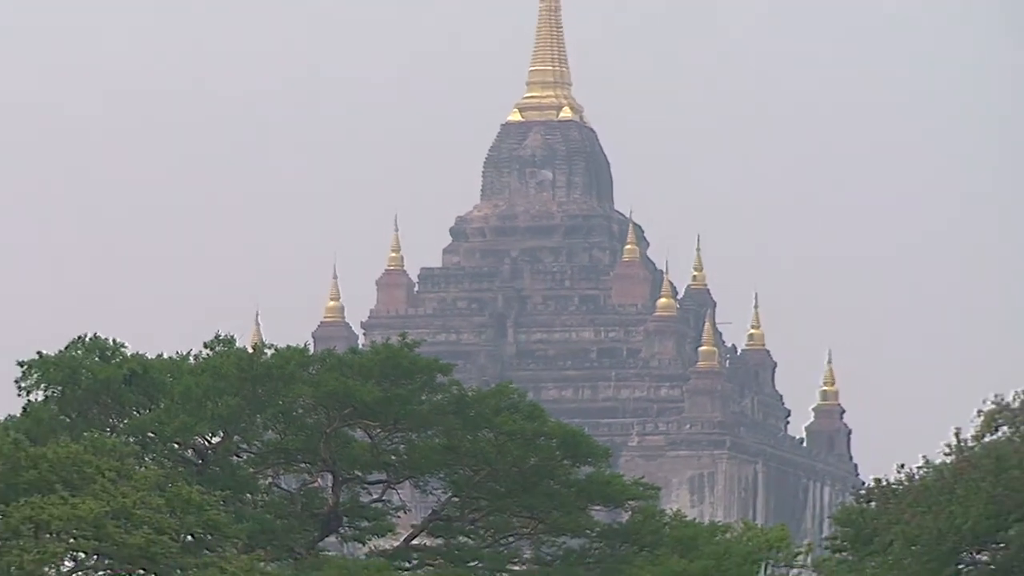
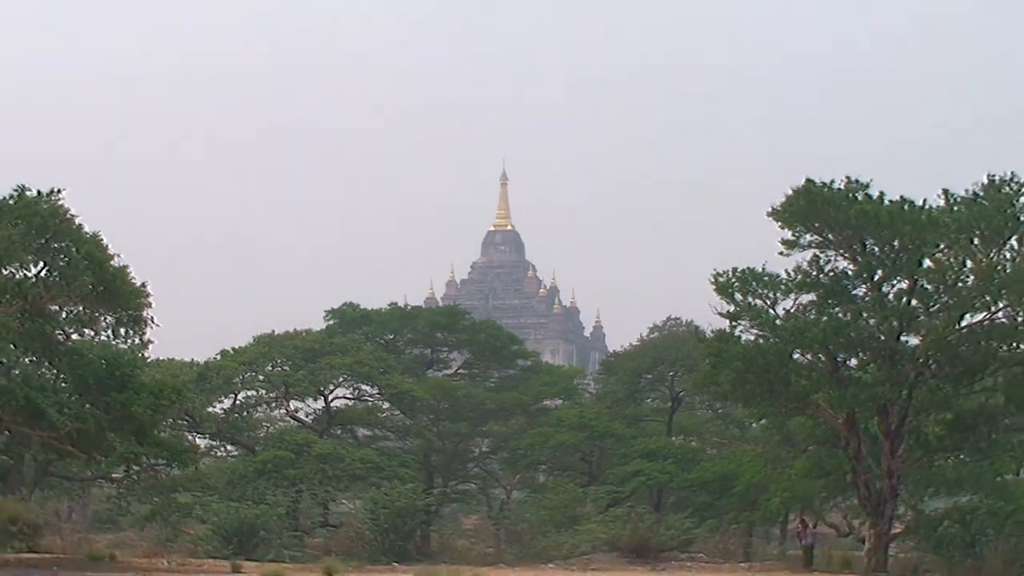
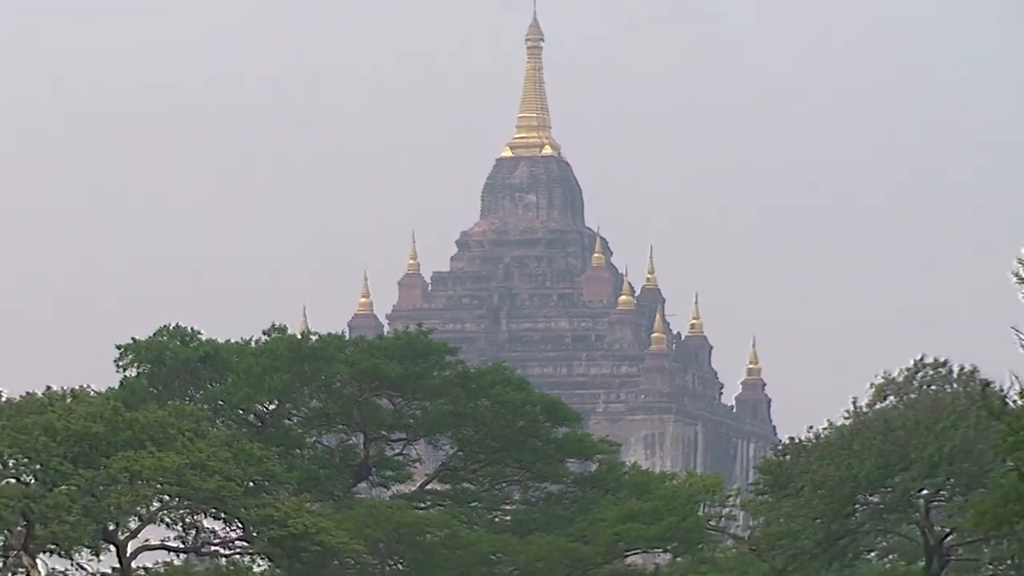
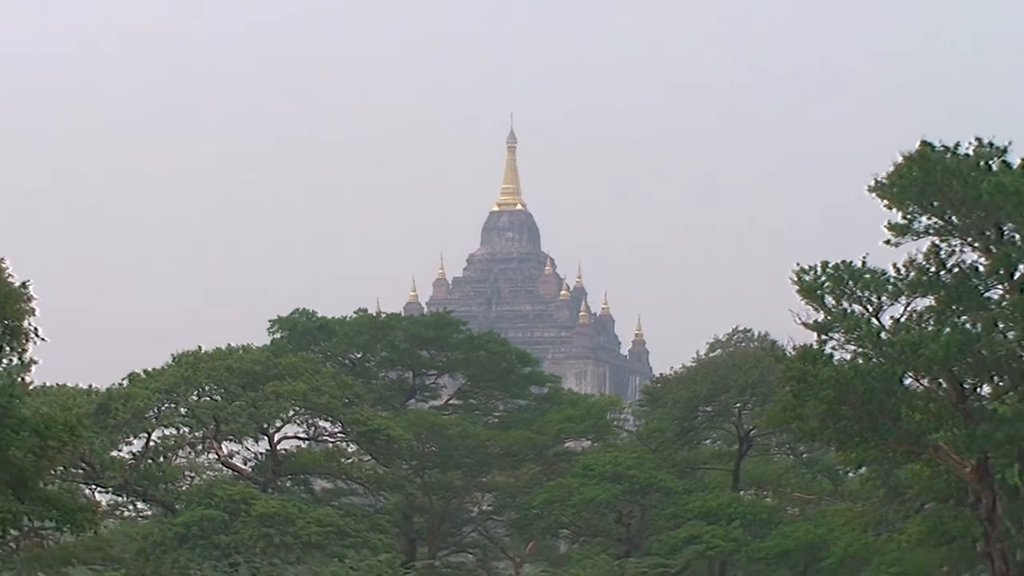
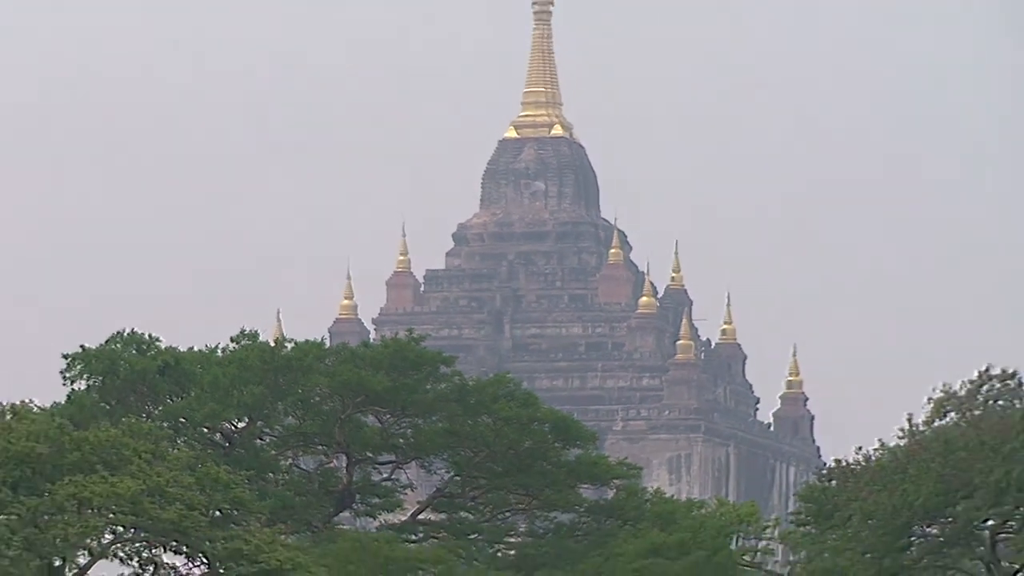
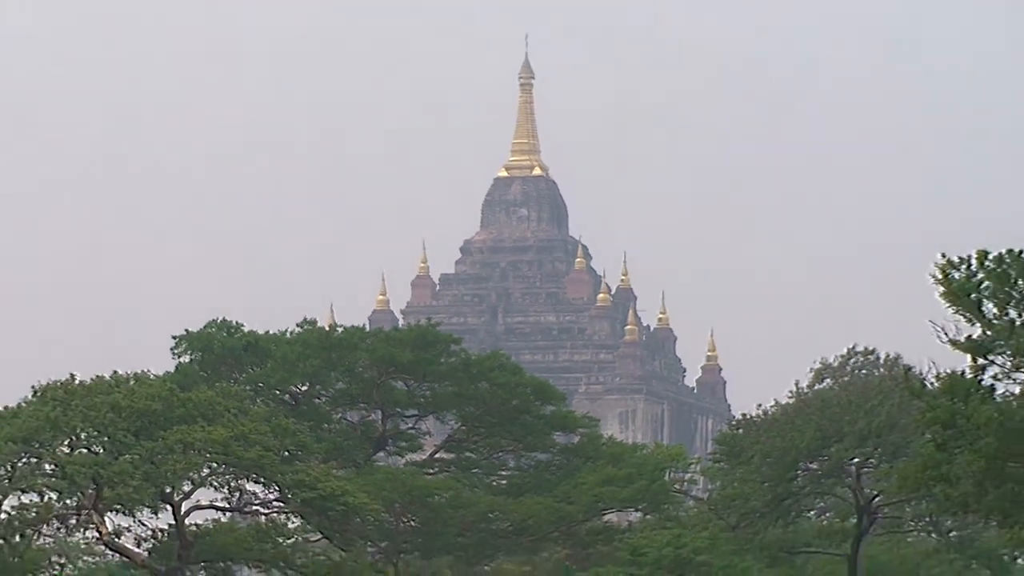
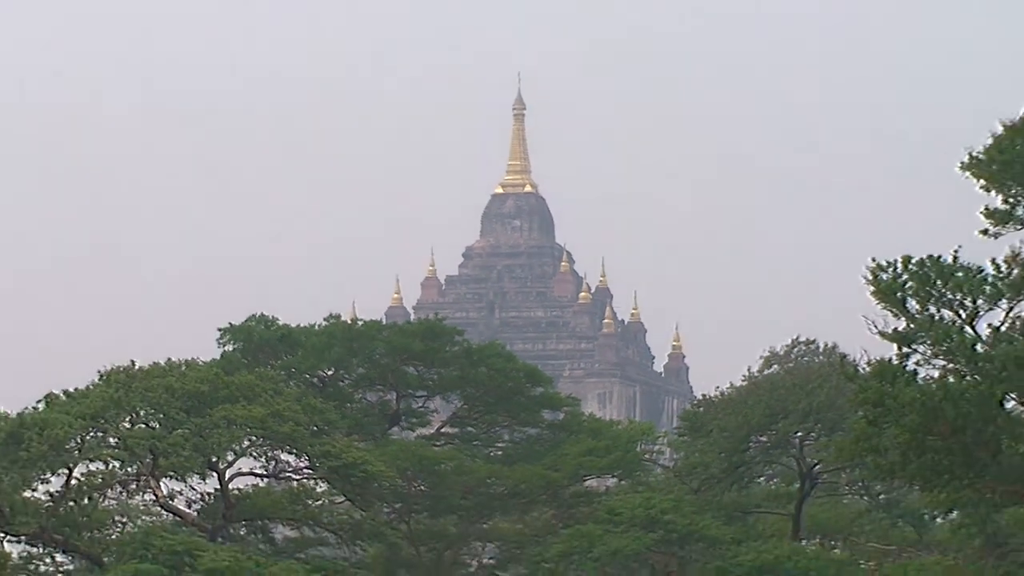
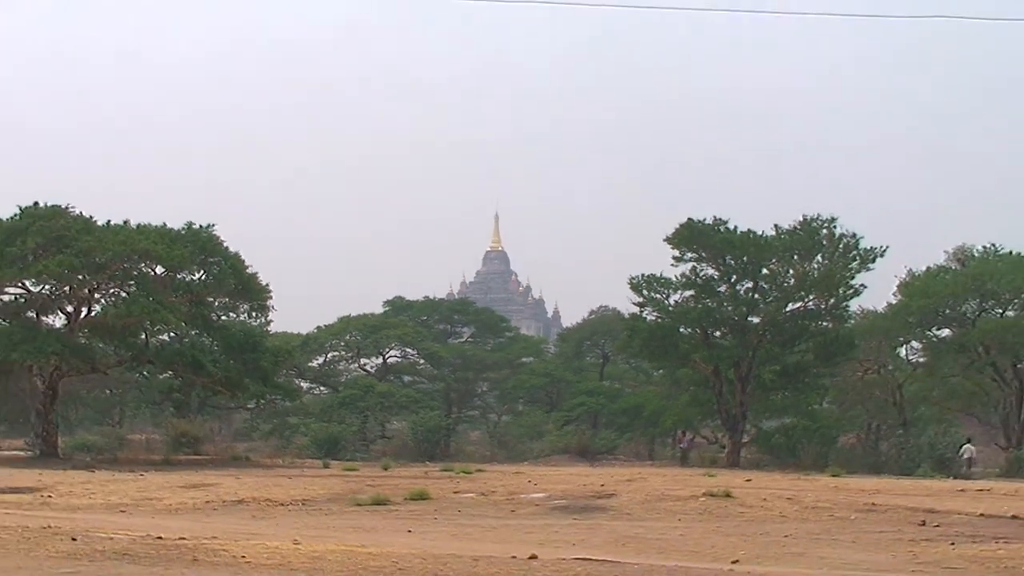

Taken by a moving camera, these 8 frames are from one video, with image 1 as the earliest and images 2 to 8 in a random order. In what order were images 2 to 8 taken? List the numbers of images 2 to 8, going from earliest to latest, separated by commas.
5, 3, 6, 7, 4, 2, 8
